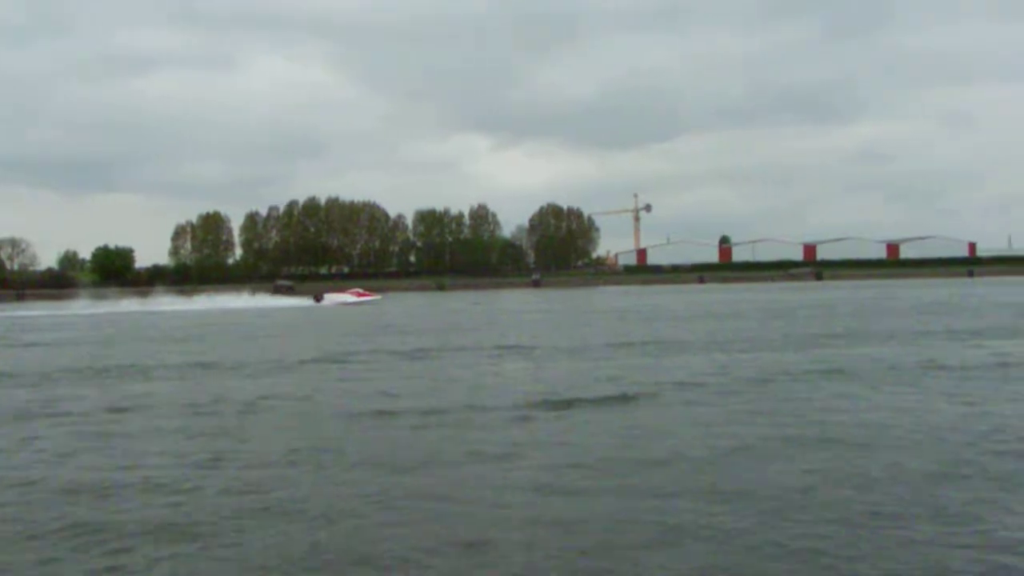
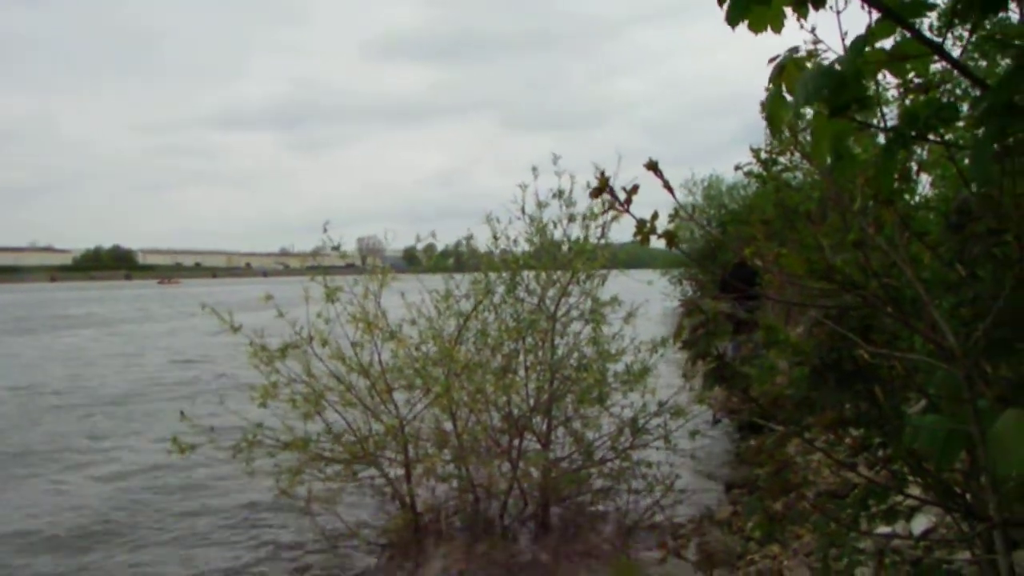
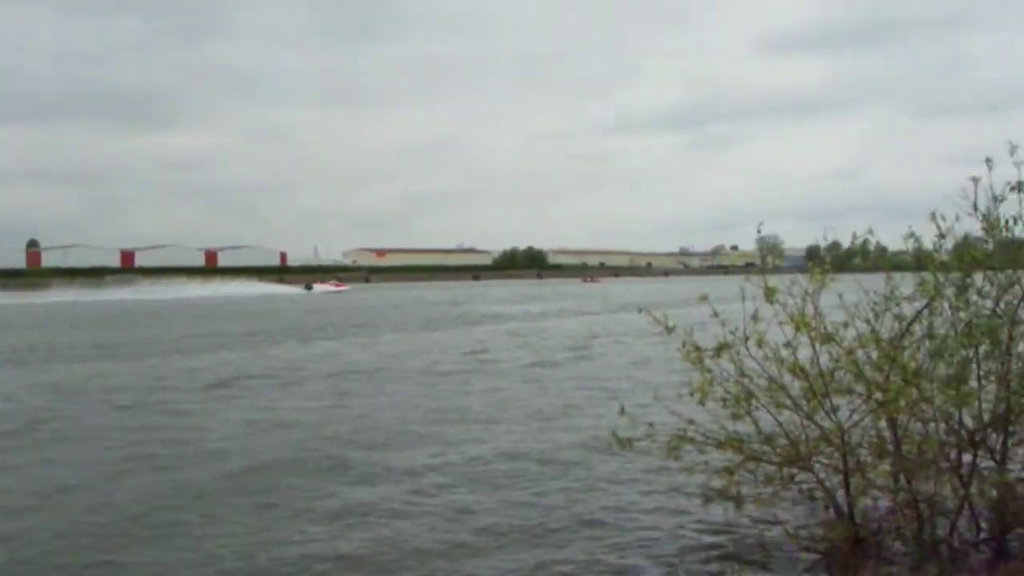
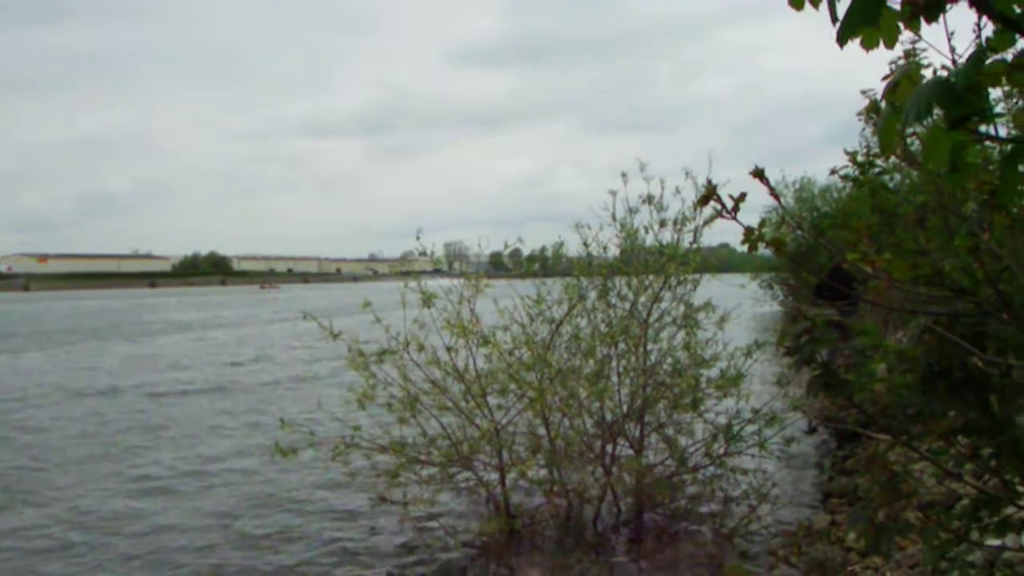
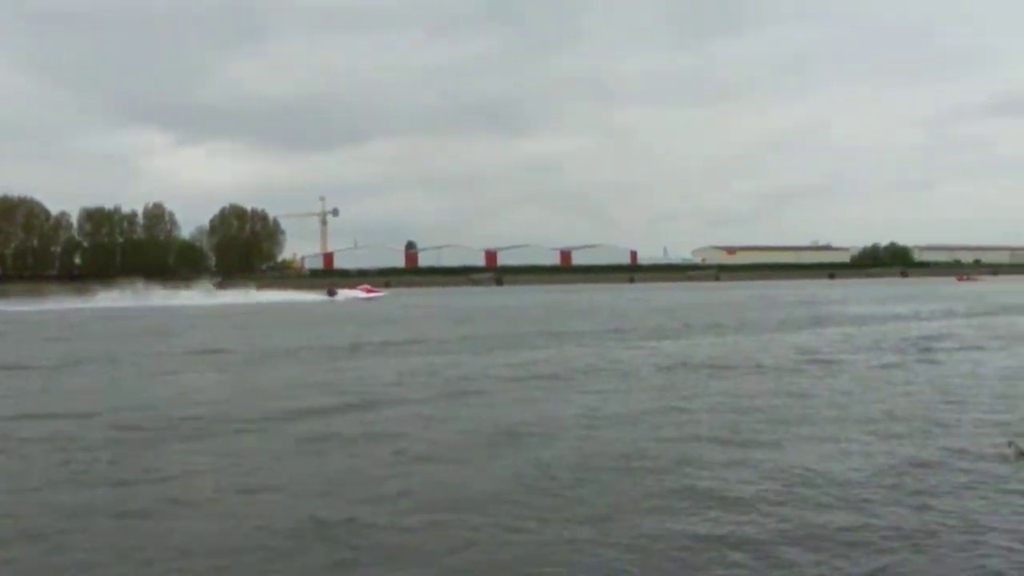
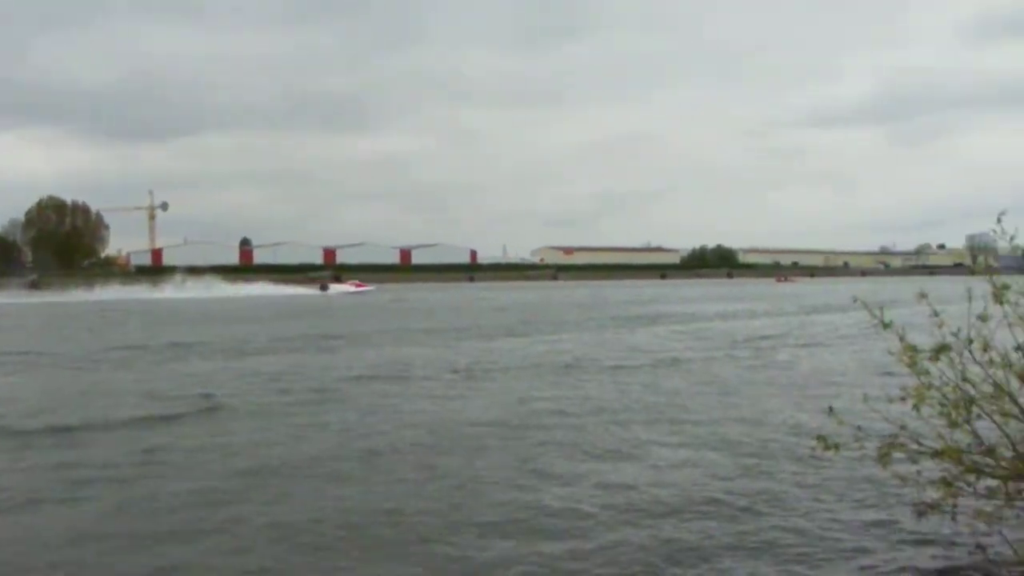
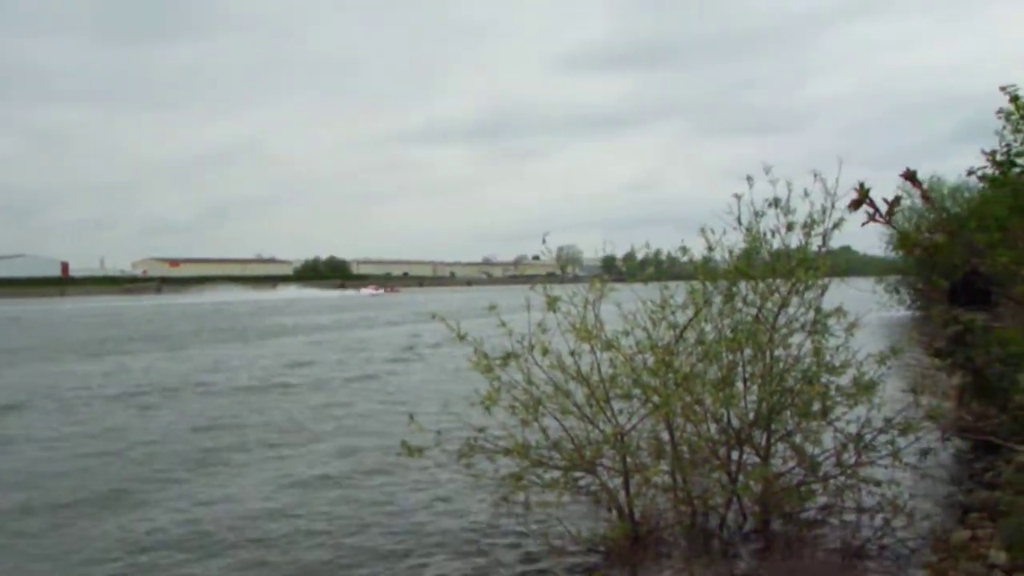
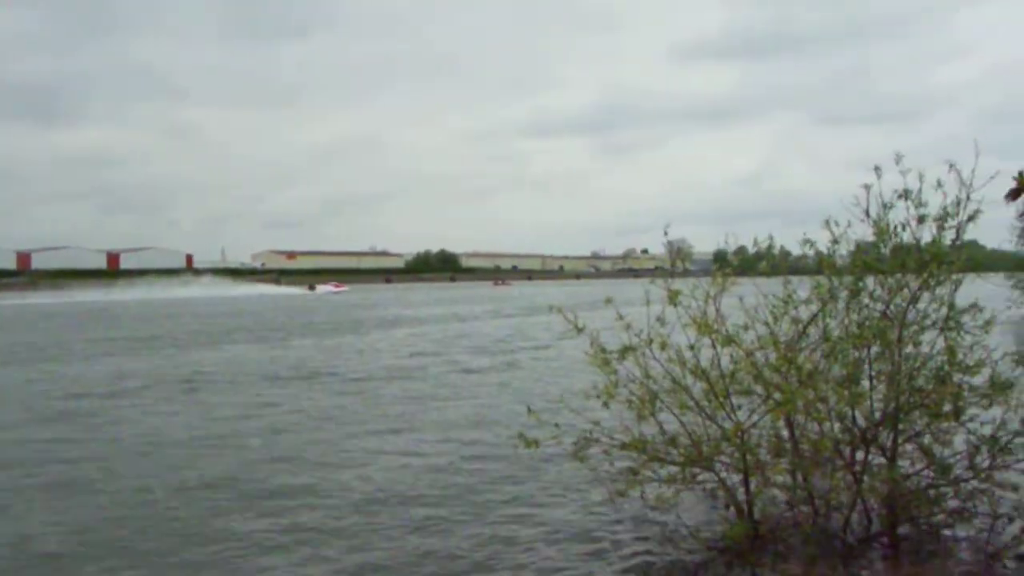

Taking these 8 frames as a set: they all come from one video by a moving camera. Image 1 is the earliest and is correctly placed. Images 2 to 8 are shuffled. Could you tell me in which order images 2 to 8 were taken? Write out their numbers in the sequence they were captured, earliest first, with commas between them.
5, 6, 3, 8, 7, 4, 2
